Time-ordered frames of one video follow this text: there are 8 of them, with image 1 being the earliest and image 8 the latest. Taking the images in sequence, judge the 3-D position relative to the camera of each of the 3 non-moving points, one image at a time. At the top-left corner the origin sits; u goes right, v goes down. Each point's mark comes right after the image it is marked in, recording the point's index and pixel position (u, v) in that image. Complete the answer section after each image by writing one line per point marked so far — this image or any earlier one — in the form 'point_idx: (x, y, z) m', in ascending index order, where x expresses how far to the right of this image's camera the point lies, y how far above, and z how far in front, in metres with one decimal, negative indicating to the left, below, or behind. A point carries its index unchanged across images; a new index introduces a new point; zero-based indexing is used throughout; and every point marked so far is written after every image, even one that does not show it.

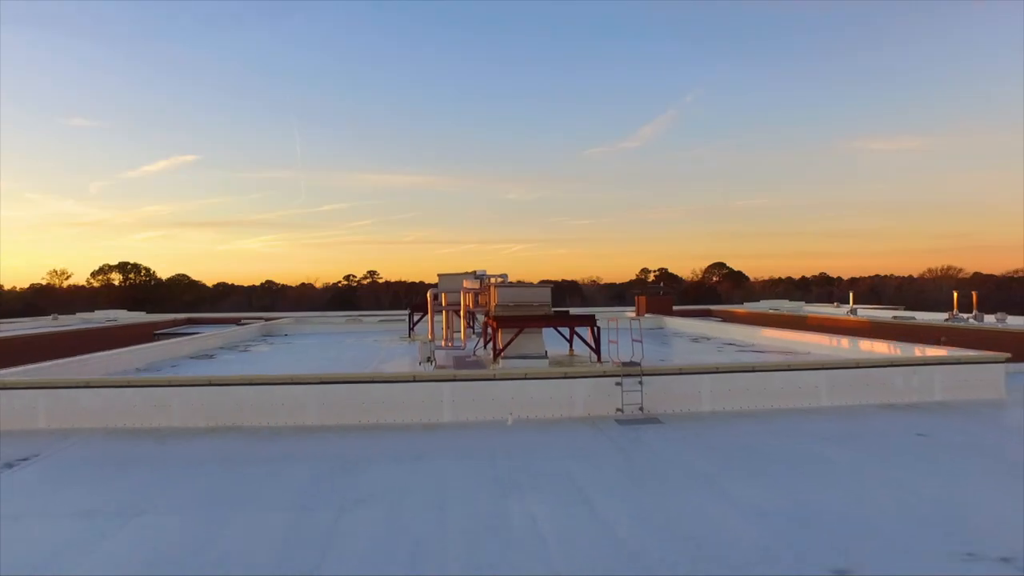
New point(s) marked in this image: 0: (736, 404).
0: (+5.0, -2.6, +16.6) m
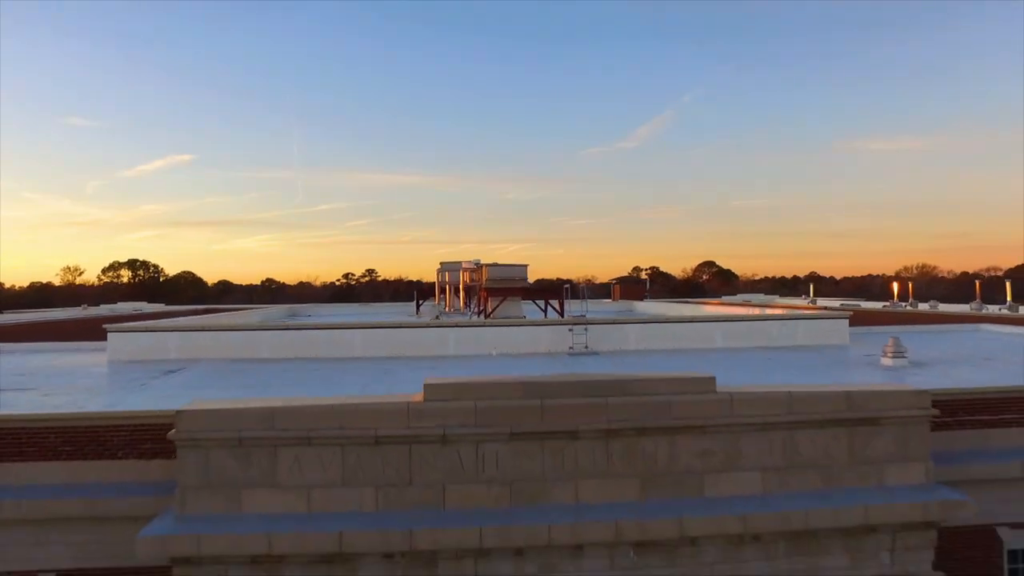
0: (+4.5, -1.8, +23.7) m
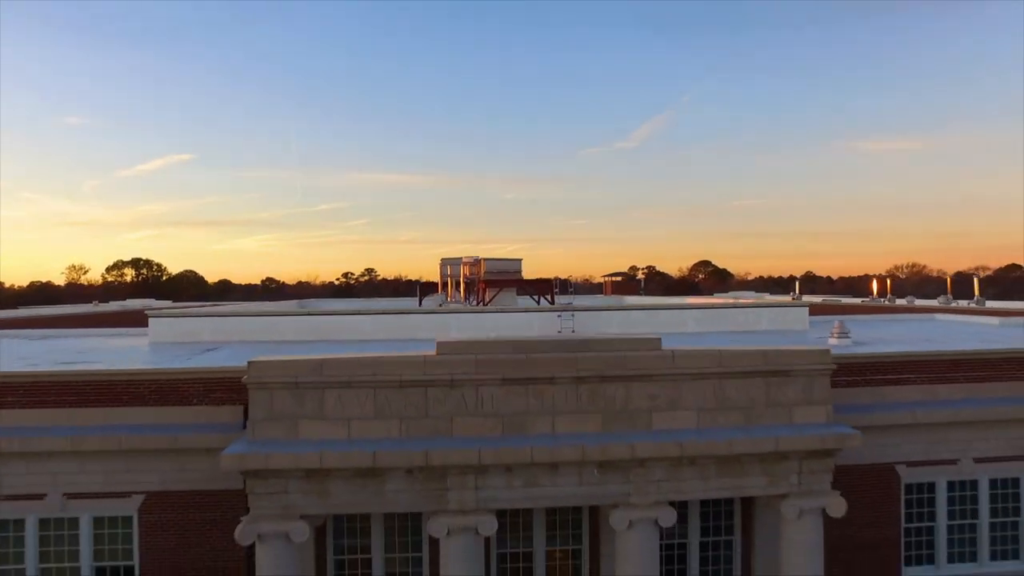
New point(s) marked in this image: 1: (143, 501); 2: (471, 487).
0: (+4.3, -1.5, +26.6) m
1: (-6.7, -3.9, +13.6) m
2: (-0.7, -3.2, +12.6) m
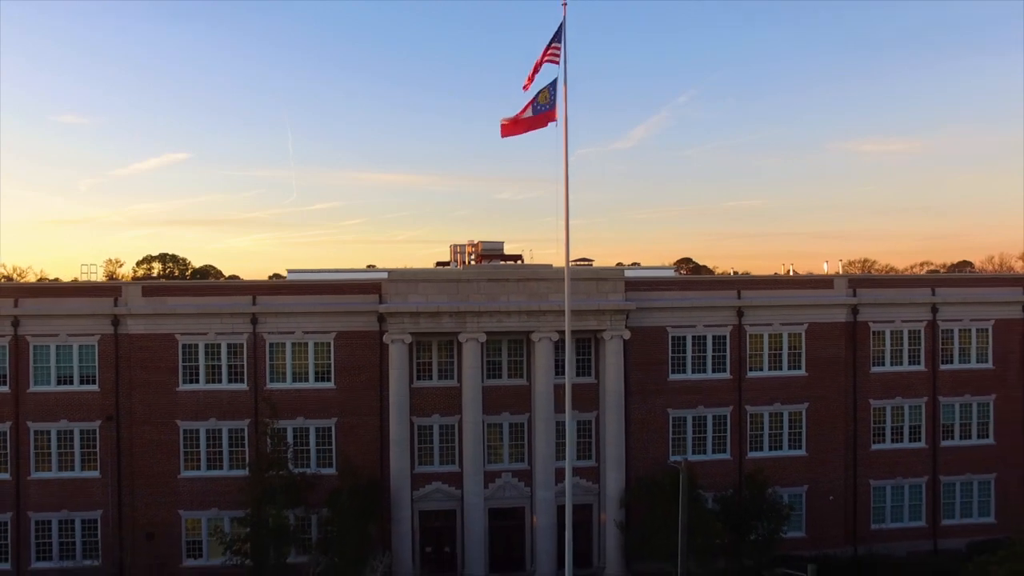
0: (+3.5, +0.3, +45.0) m
1: (-7.5, -2.0, +32.0) m
2: (-1.5, -1.4, +31.0) m
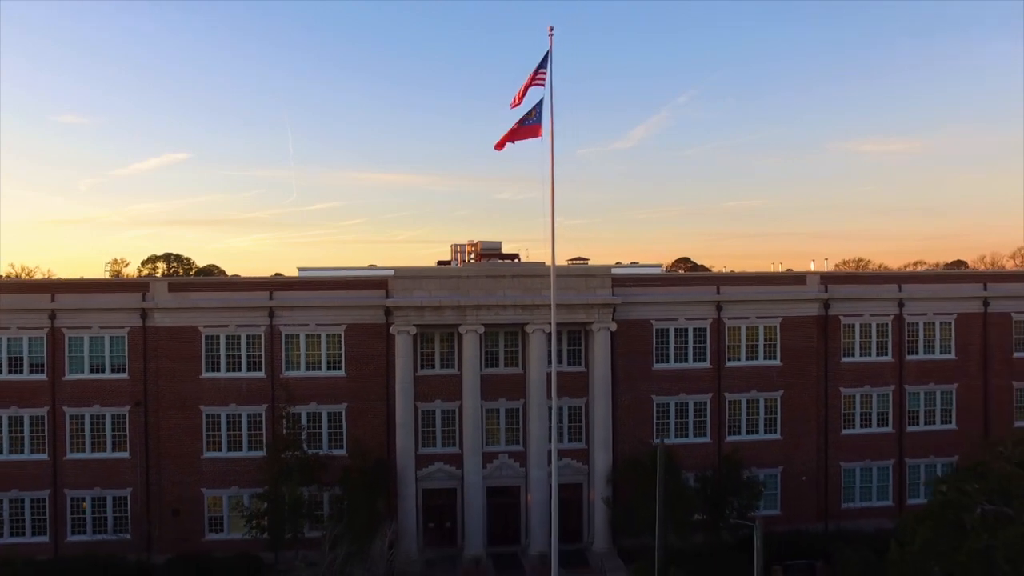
0: (+3.3, +0.5, +47.8) m
1: (-7.7, -1.8, +34.8) m
2: (-1.7, -1.2, +33.8) m
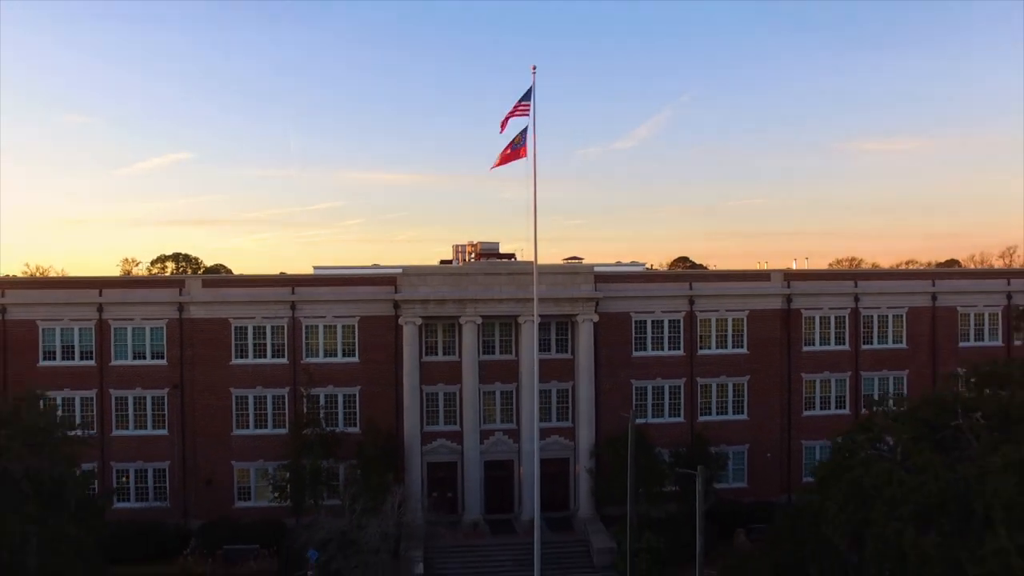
0: (+3.0, +0.8, +52.2) m
1: (-8.0, -1.6, +39.2) m
2: (-2.0, -1.0, +38.2) m
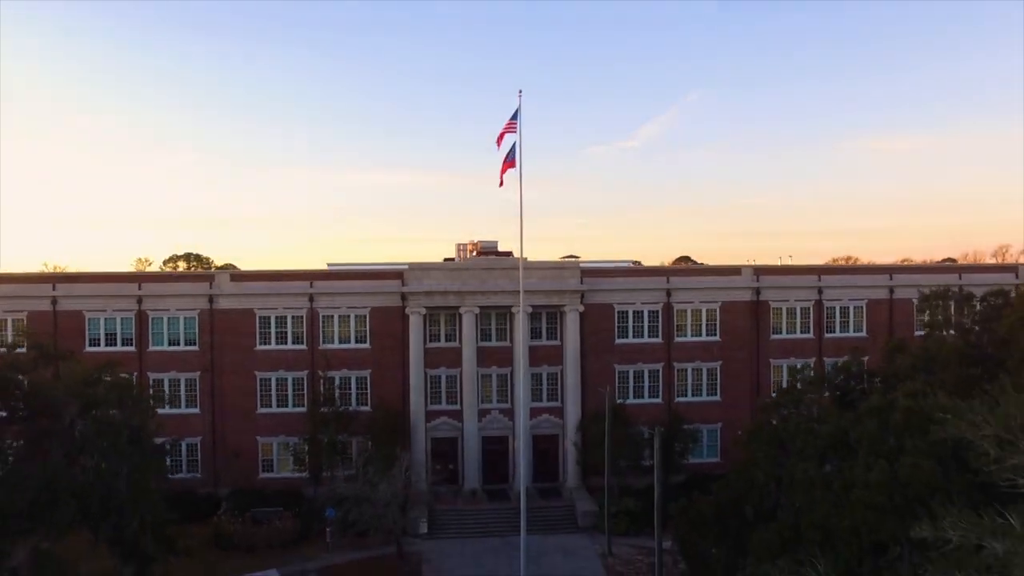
0: (+2.8, +1.1, +56.8) m
1: (-8.3, -1.3, +43.9) m
2: (-2.3, -0.6, +42.8) m
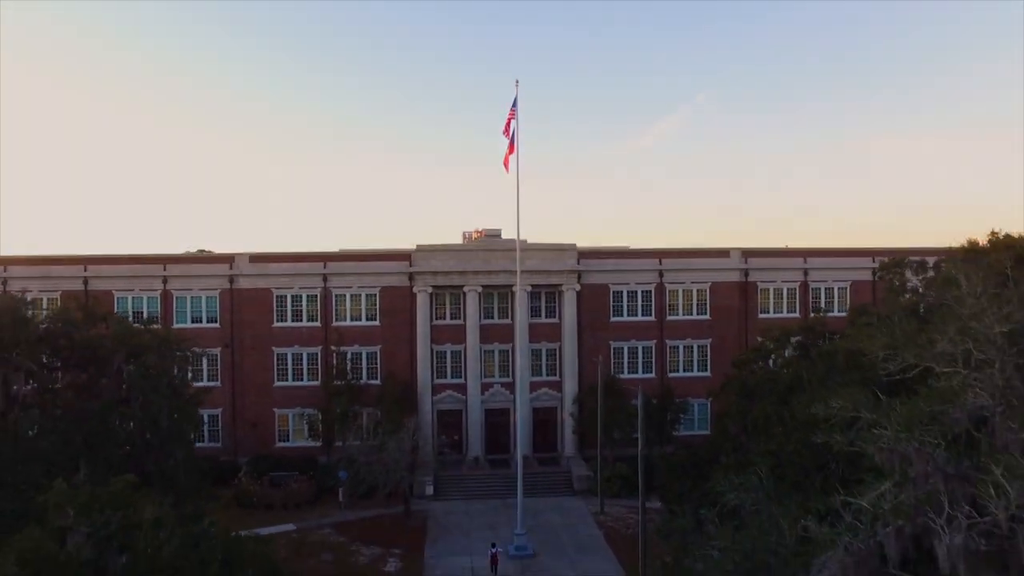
0: (+3.0, +2.3, +59.5) m
1: (-8.3, -0.1, +46.8) m
2: (-2.2, +0.6, +45.6) m
